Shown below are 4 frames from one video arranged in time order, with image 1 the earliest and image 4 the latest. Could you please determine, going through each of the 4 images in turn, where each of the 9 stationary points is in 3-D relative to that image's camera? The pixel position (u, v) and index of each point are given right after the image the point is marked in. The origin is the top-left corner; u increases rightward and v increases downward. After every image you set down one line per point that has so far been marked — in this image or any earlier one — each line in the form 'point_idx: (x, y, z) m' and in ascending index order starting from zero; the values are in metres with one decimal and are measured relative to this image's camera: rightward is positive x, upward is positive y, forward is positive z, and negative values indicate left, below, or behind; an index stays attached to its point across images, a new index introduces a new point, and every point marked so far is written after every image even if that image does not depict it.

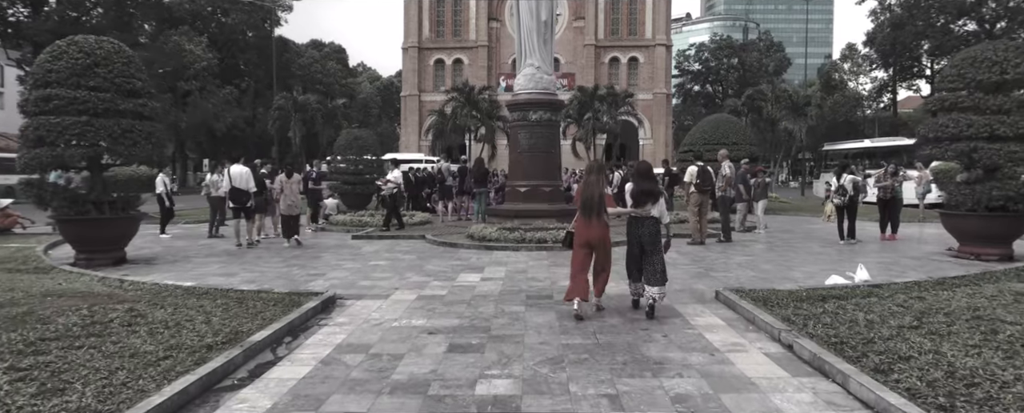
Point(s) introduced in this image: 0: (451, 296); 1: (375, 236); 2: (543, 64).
0: (-0.7, -1.0, +6.9) m
1: (-2.8, -0.6, +12.6) m
2: (+0.8, +3.6, +15.8) m
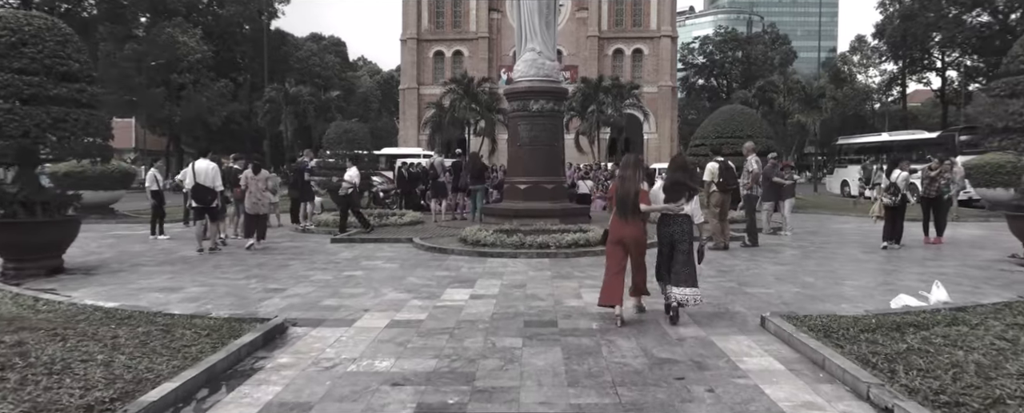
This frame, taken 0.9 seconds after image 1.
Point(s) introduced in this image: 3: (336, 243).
0: (-0.7, -1.0, +5.6) m
1: (-2.8, -0.6, +11.2) m
2: (+0.8, +3.6, +14.4) m
3: (-3.1, -0.7, +11.1) m
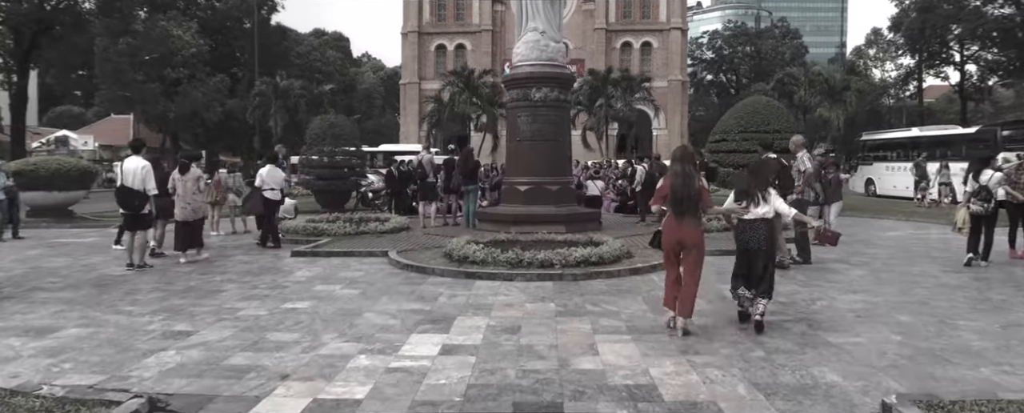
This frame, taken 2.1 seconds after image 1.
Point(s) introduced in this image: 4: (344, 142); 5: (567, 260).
0: (-0.8, -1.2, +3.7) m
1: (-2.9, -0.7, +9.4) m
2: (+0.8, +3.5, +12.5) m
3: (-3.2, -0.8, +9.2) m
4: (-5.3, +2.0, +19.5) m
5: (+0.7, -0.7, +7.8) m
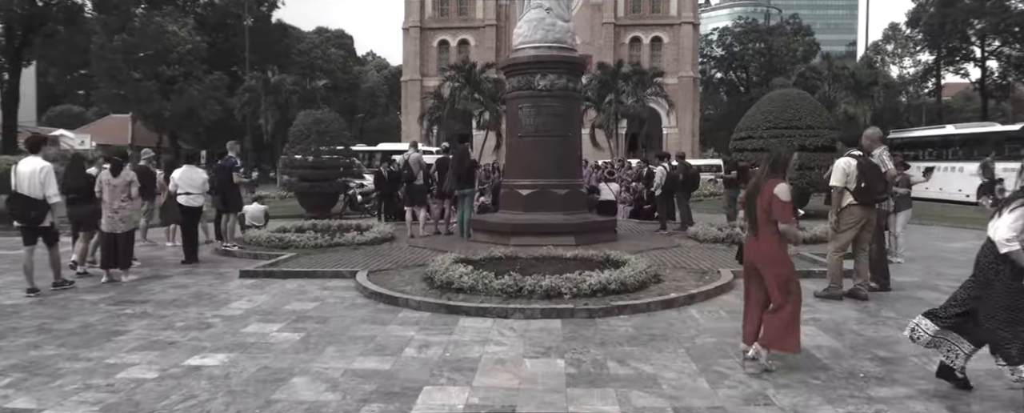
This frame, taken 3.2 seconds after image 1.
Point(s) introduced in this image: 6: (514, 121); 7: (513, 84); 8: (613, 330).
0: (-0.9, -1.3, +1.9) m
1: (-2.9, -0.8, +7.6) m
2: (+0.8, +3.4, +10.7) m
3: (-3.2, -0.9, +7.5) m
4: (-5.2, +1.9, +17.8) m
5: (+0.7, -0.8, +6.0) m
6: (0.0, +1.4, +10.4) m
7: (0.0, +2.0, +10.4) m
8: (+0.8, -1.0, +5.1) m
